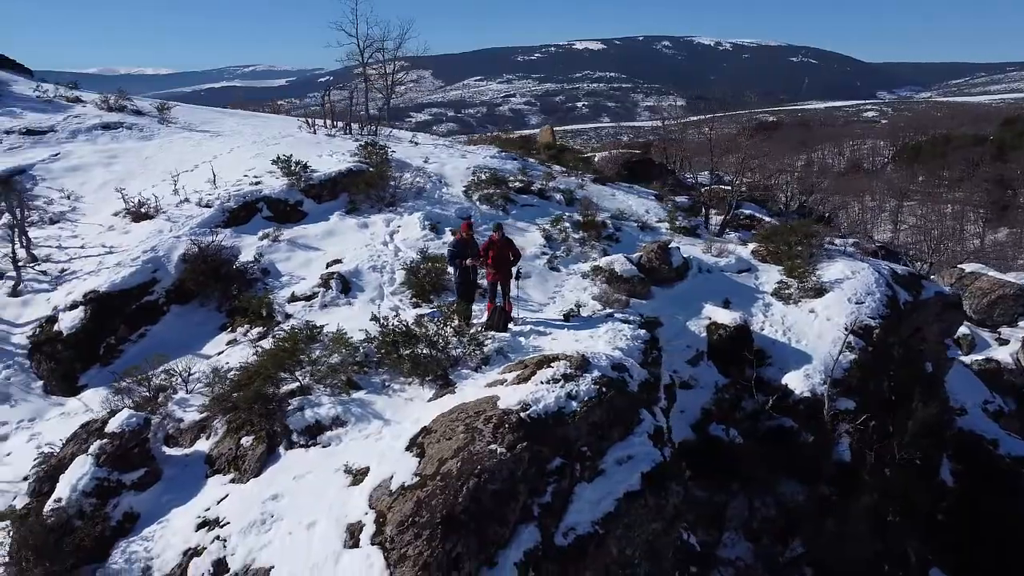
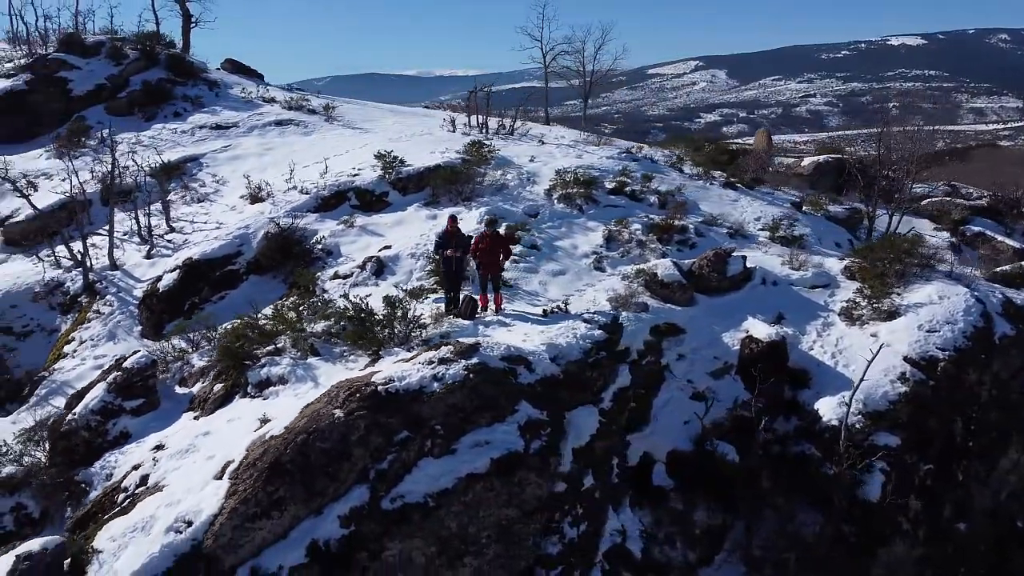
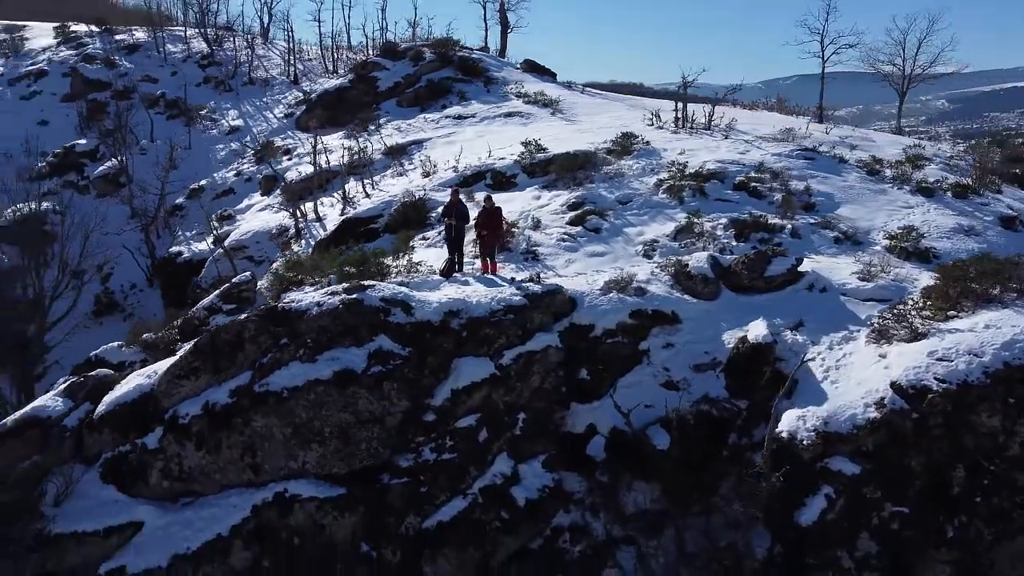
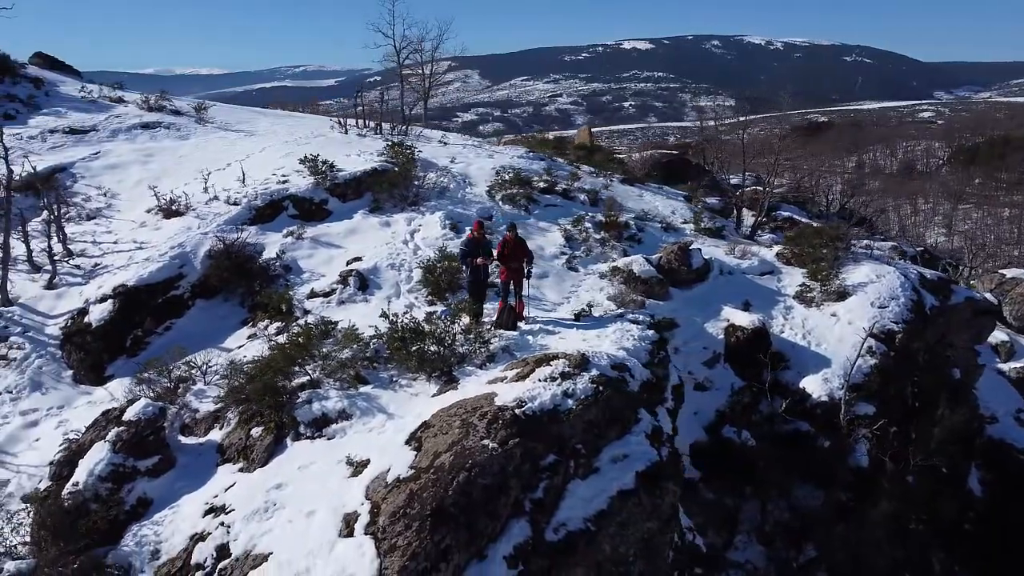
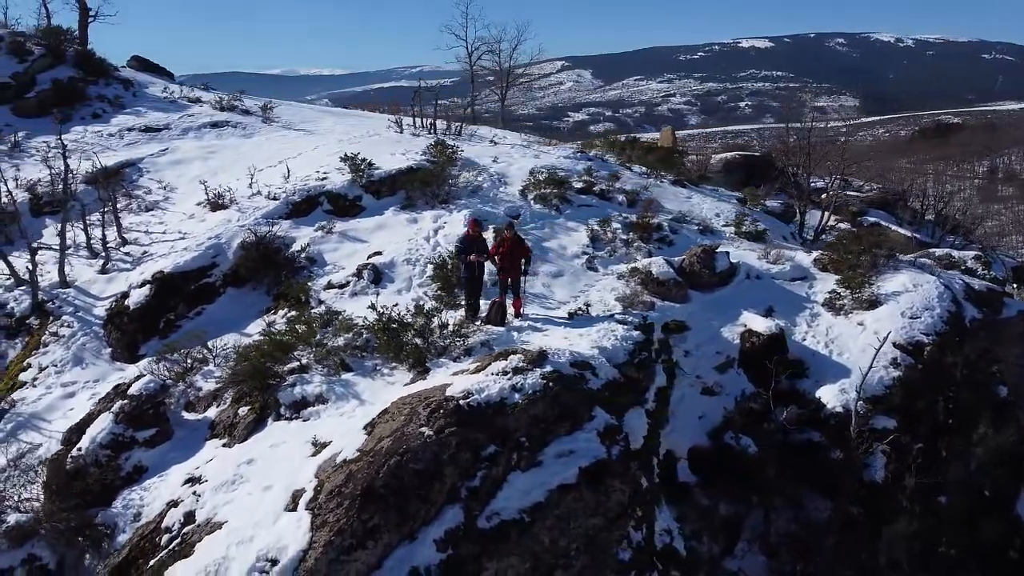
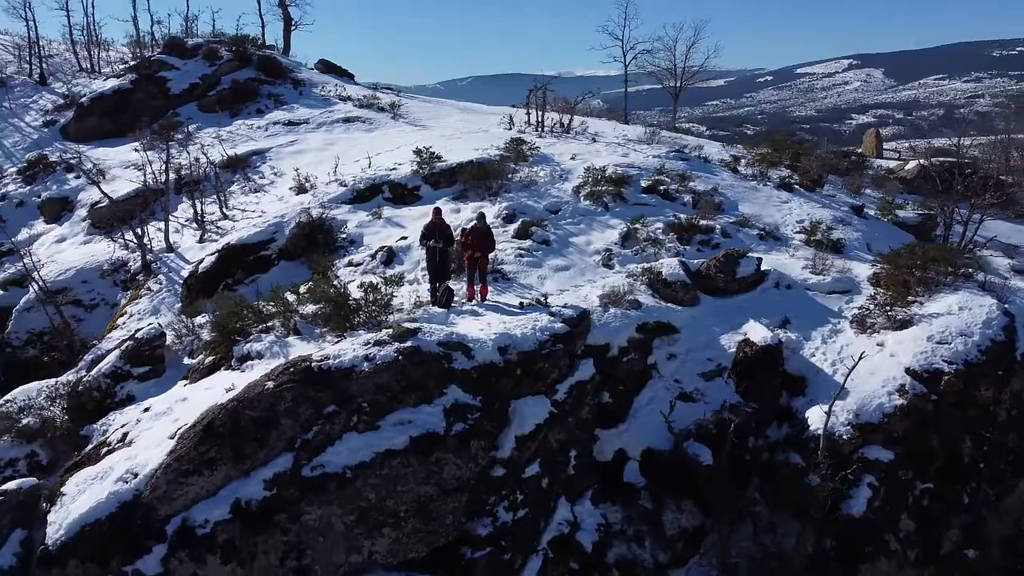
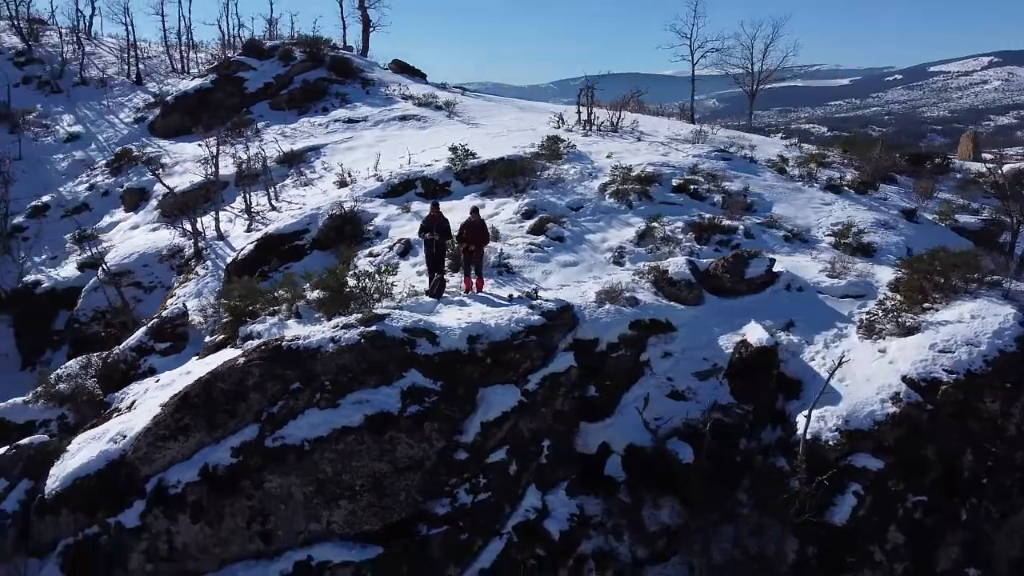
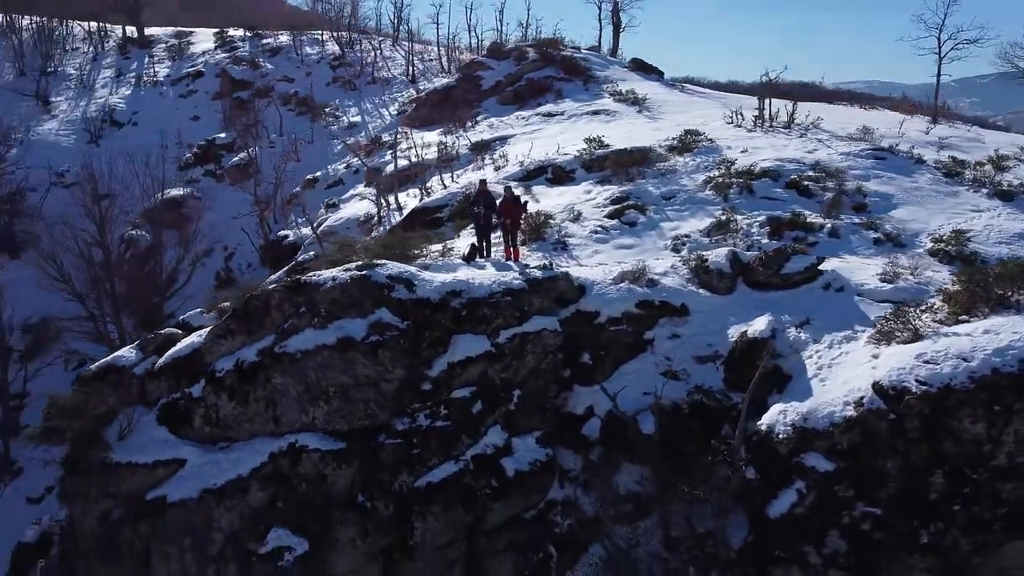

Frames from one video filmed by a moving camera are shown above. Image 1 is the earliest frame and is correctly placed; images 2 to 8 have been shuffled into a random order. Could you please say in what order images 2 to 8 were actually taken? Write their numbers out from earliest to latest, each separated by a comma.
4, 5, 2, 6, 7, 3, 8
